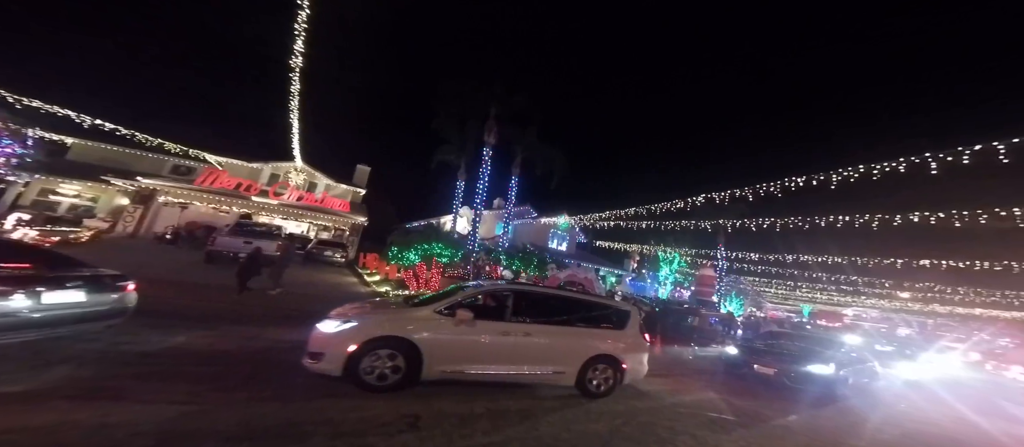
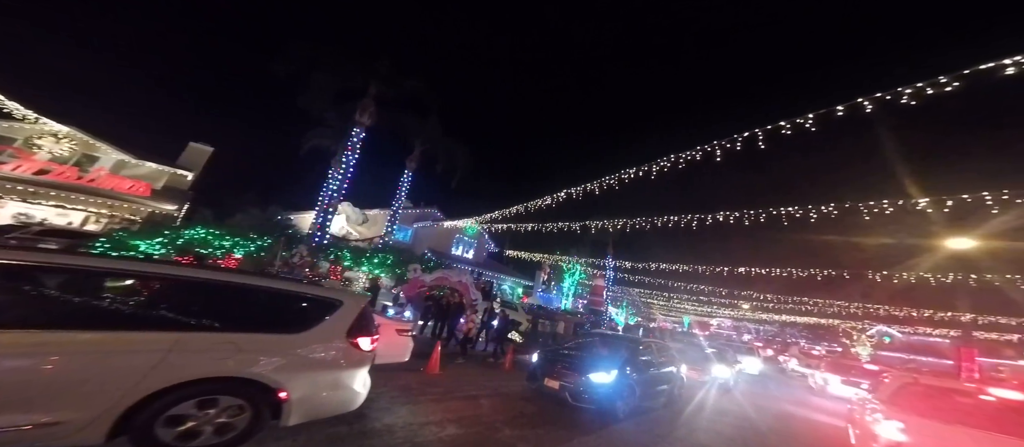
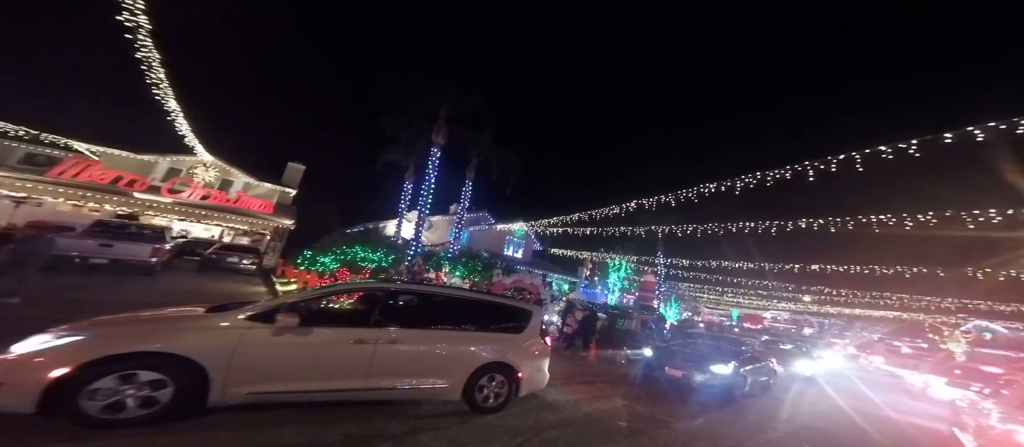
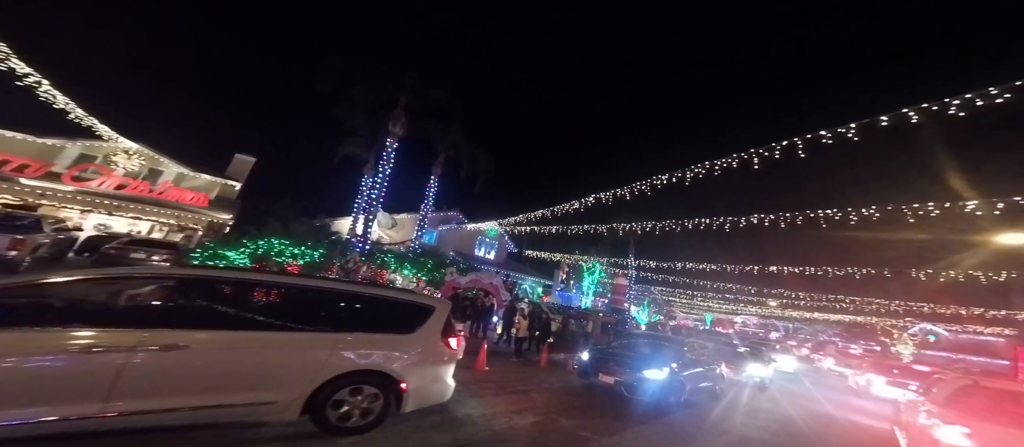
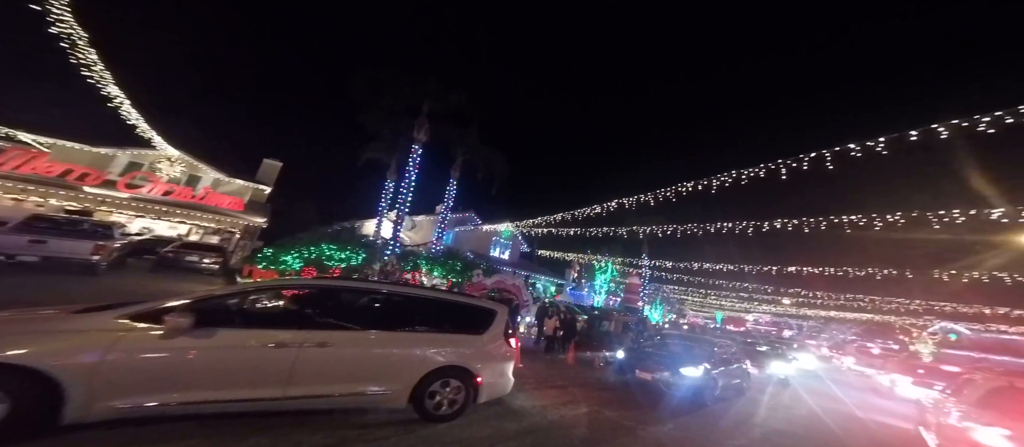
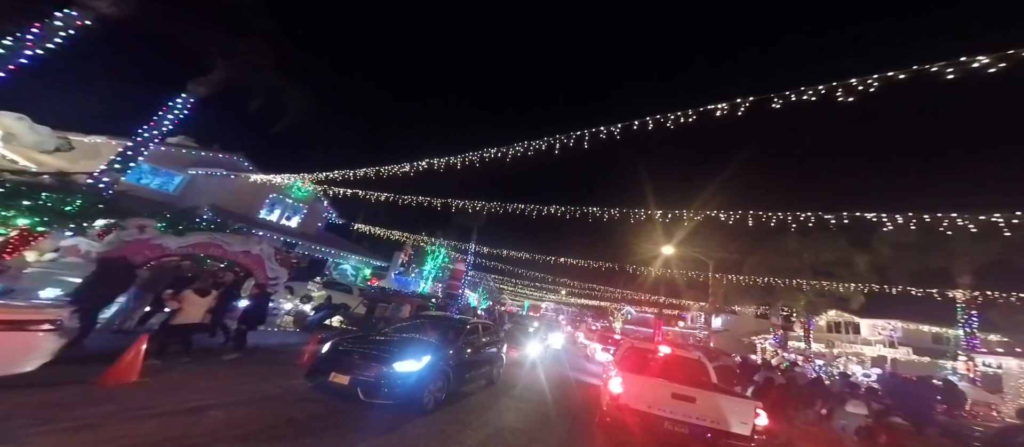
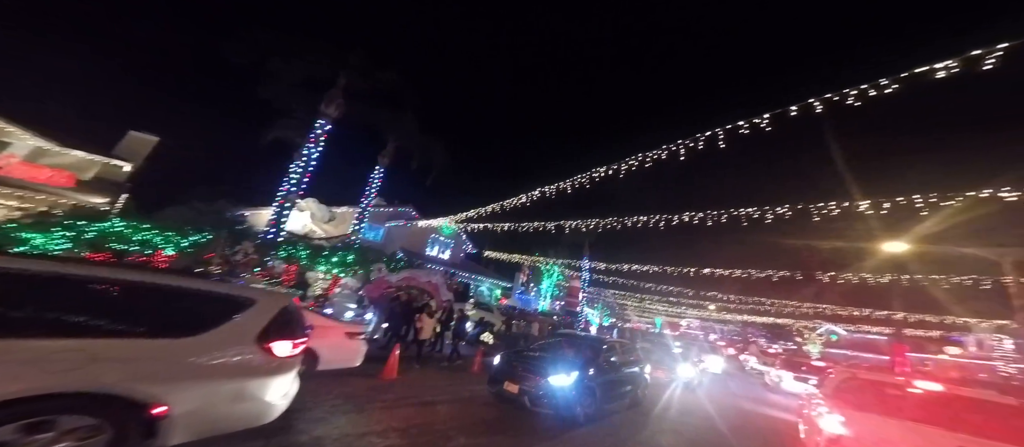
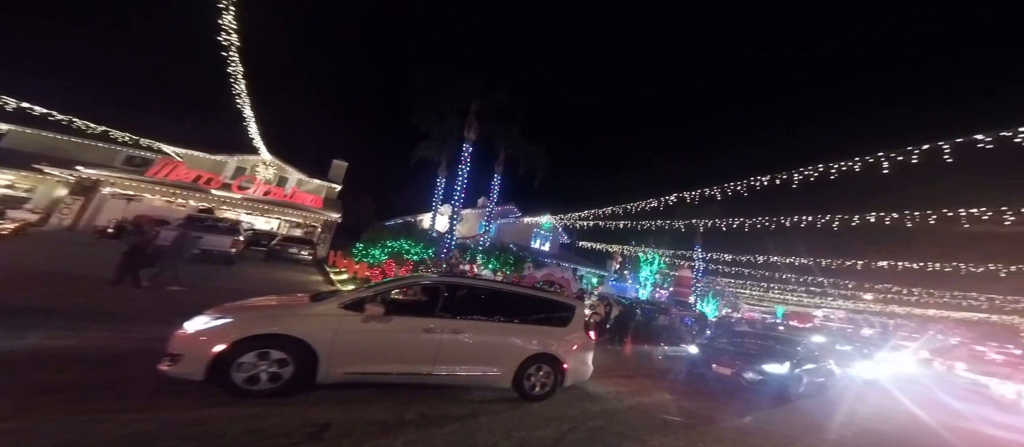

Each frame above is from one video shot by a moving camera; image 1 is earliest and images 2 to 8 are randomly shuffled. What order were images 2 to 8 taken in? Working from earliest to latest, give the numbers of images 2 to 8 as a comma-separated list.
8, 3, 5, 4, 2, 7, 6
